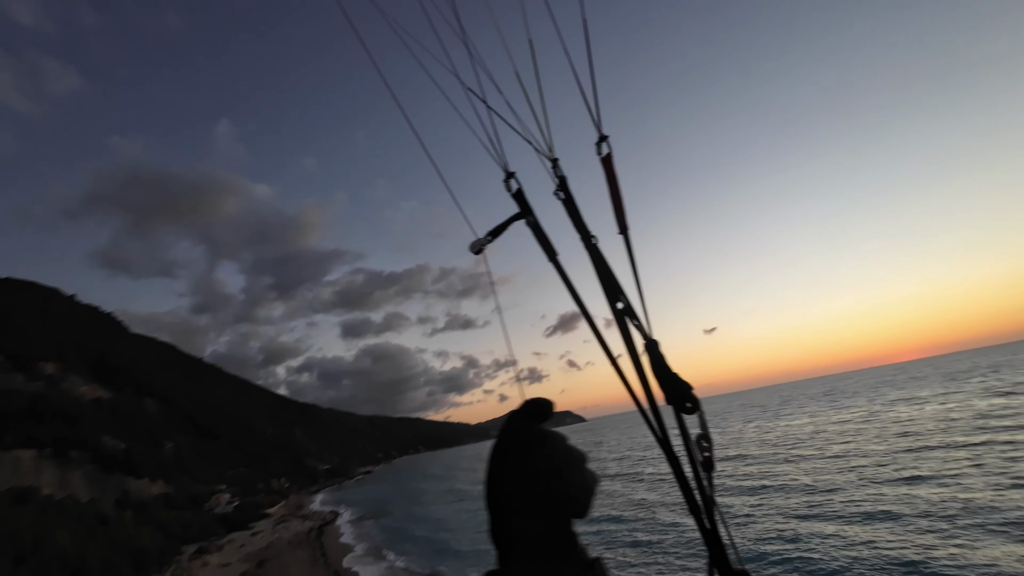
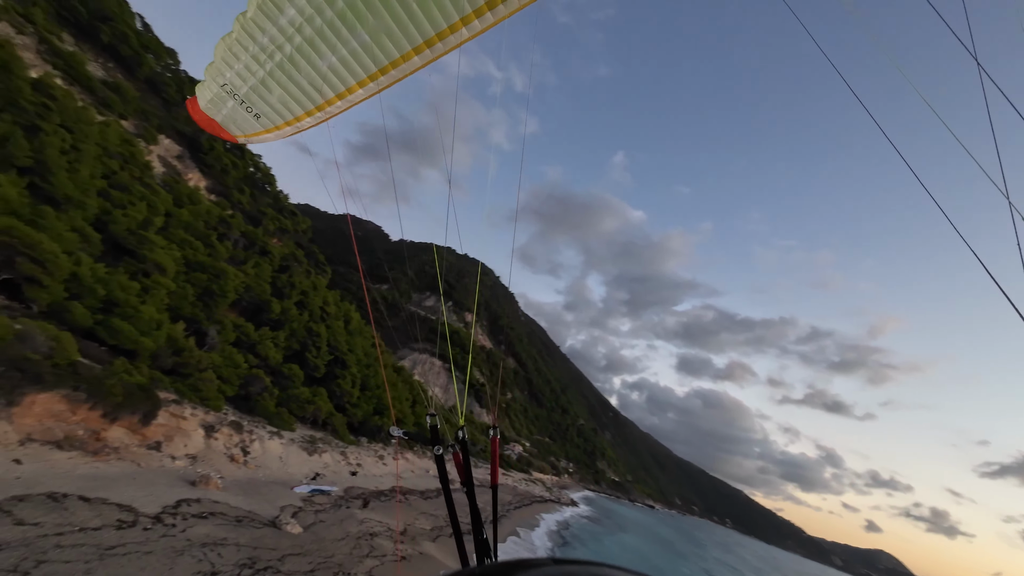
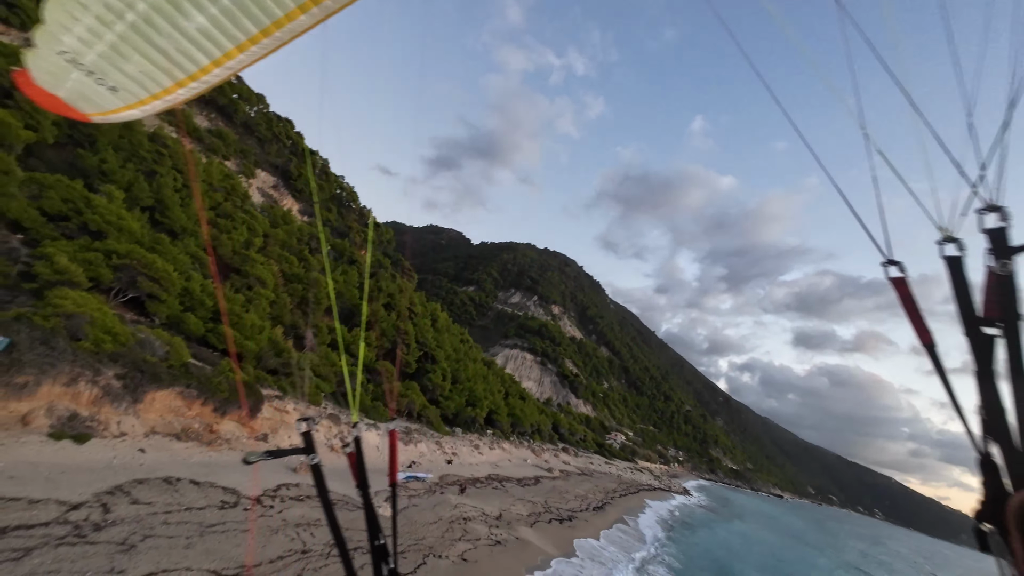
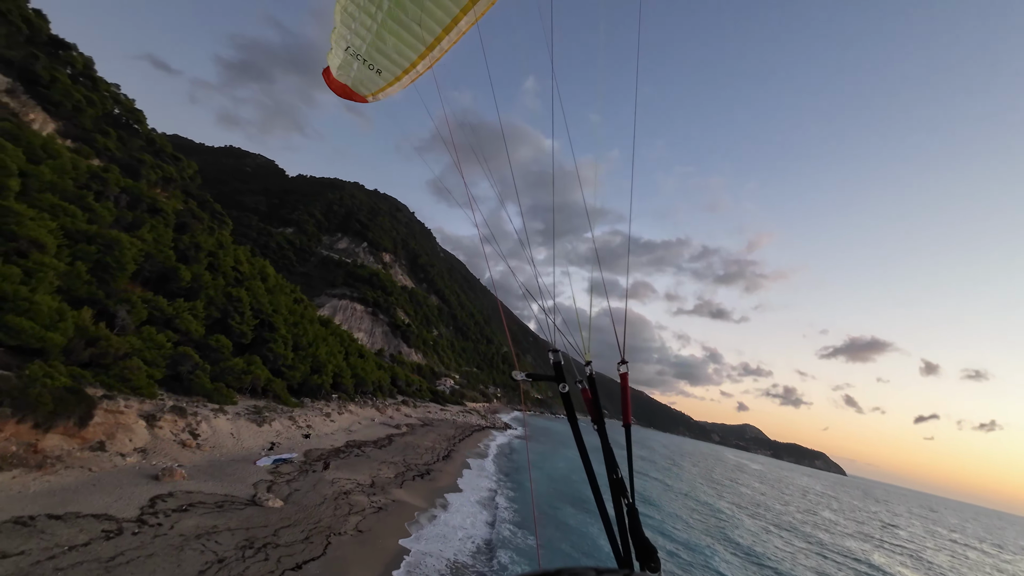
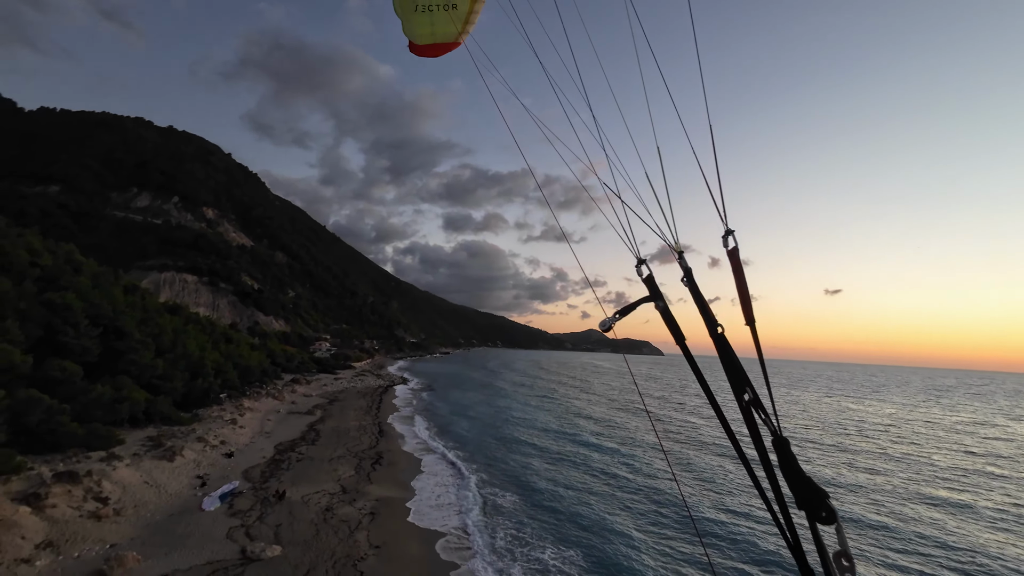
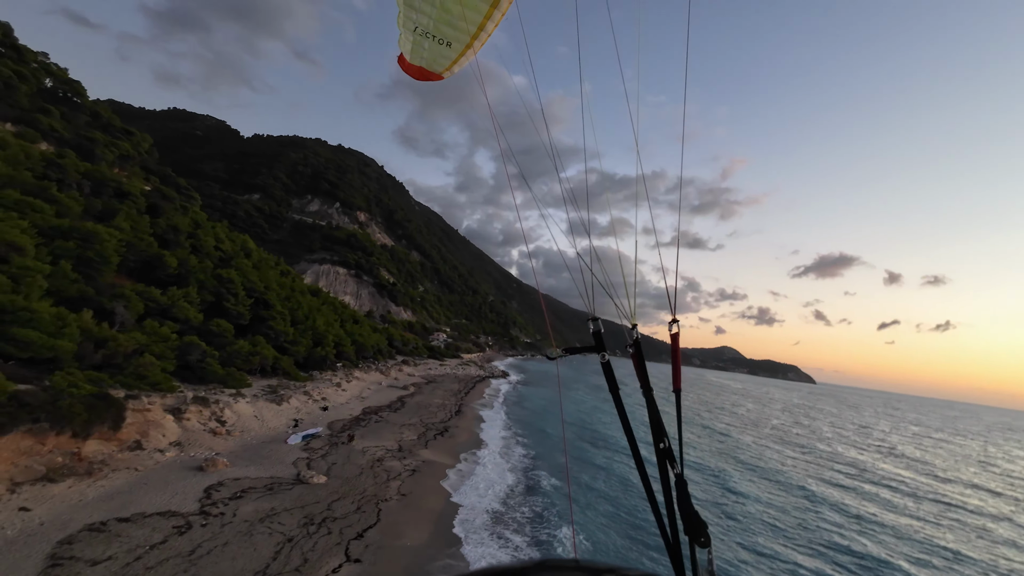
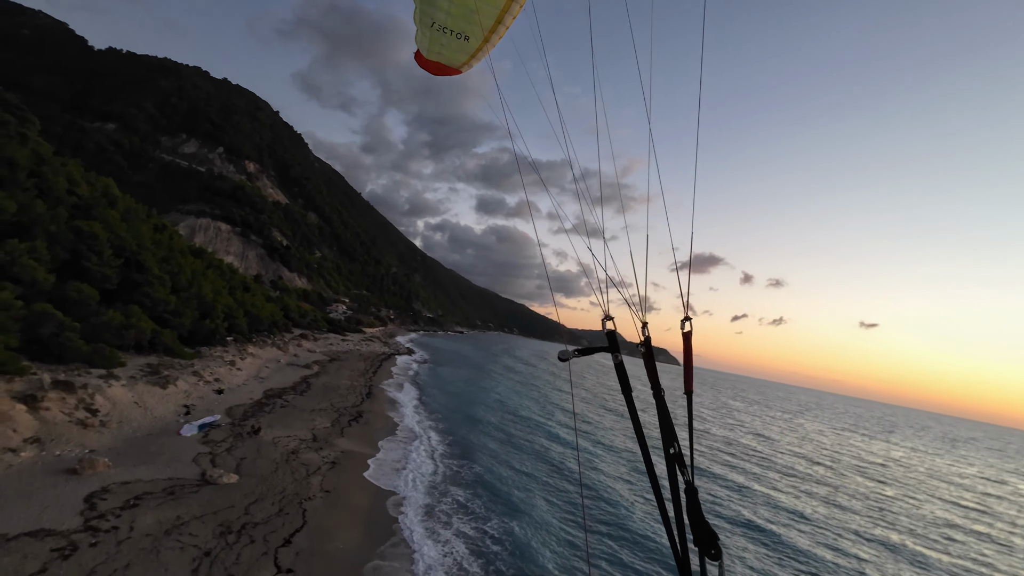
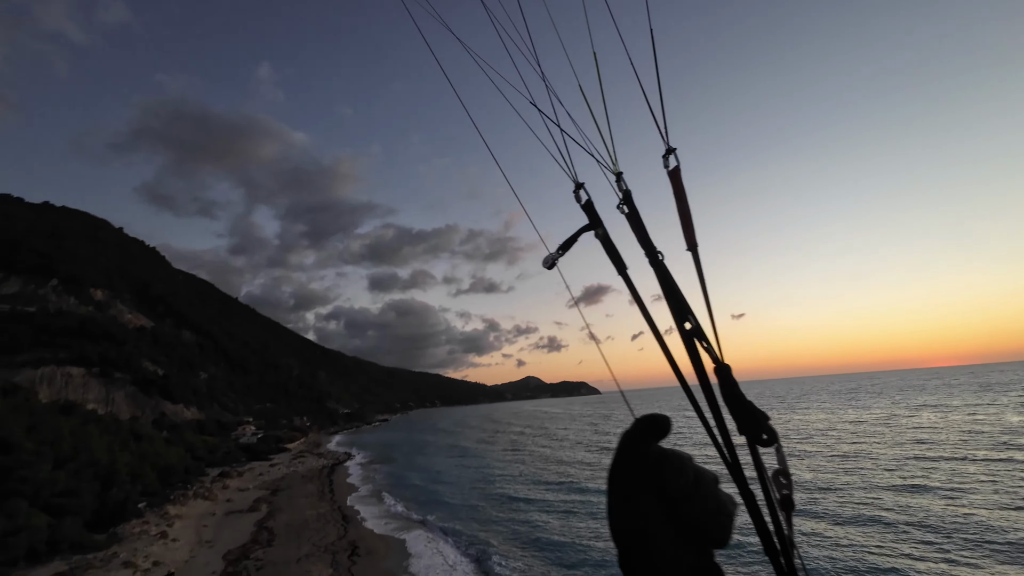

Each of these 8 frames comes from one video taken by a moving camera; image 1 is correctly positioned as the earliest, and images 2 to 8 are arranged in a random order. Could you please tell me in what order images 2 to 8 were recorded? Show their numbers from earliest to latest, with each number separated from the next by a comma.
8, 5, 7, 6, 4, 2, 3
